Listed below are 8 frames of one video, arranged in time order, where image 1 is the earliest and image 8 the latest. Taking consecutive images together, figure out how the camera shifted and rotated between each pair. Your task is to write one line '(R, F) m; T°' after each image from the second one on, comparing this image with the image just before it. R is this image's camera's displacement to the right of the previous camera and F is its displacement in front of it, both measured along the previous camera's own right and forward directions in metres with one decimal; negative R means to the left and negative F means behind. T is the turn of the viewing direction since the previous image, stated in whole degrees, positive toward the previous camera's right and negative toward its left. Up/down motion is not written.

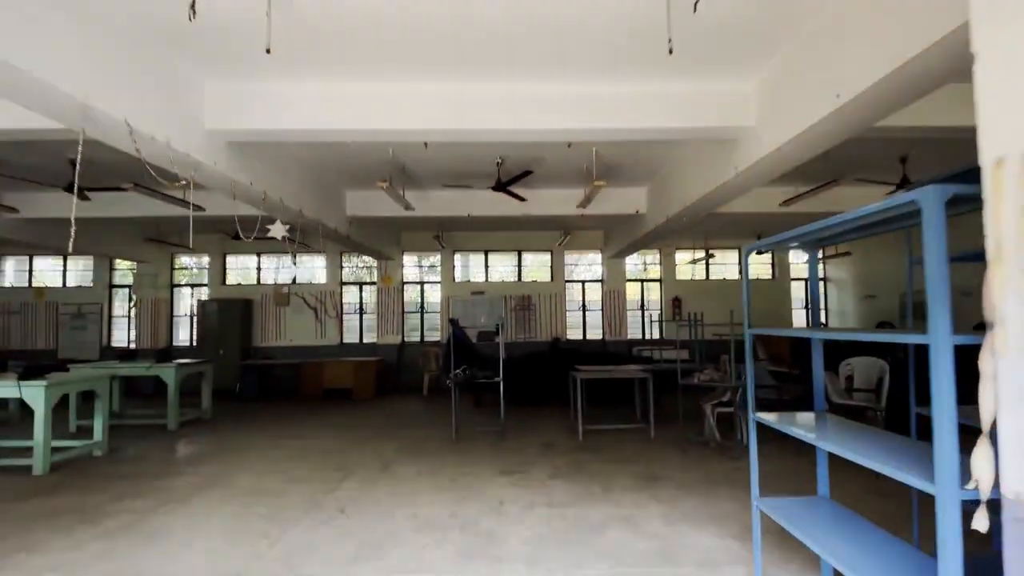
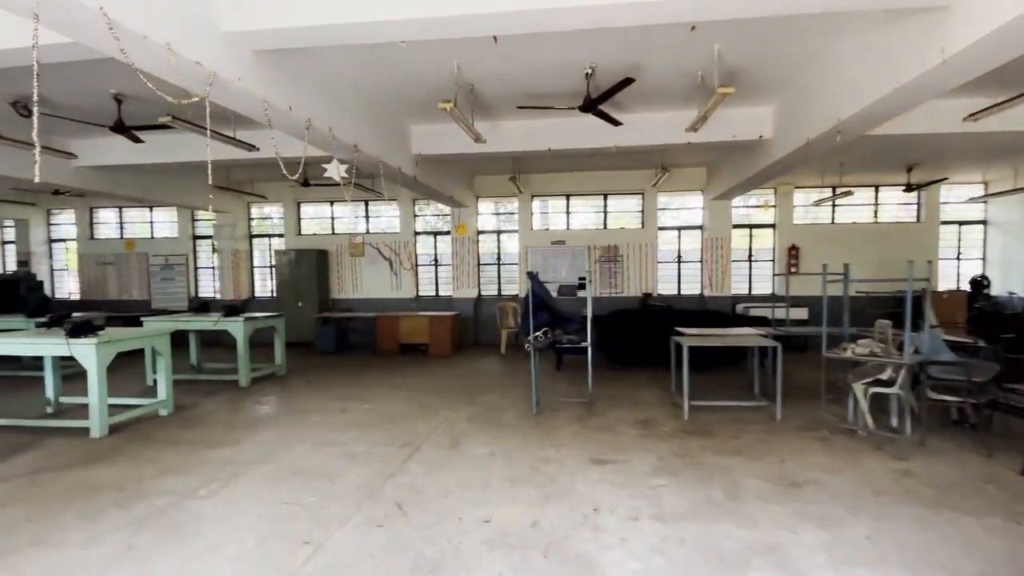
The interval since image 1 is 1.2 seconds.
(-0.1, +1.0) m; -10°
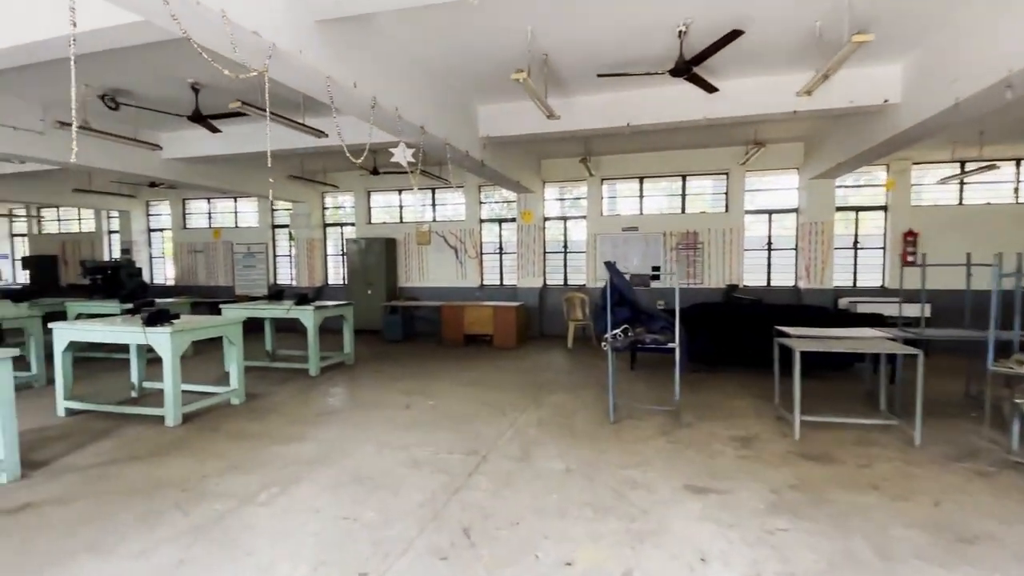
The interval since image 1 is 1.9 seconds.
(-0.1, +0.5) m; -8°
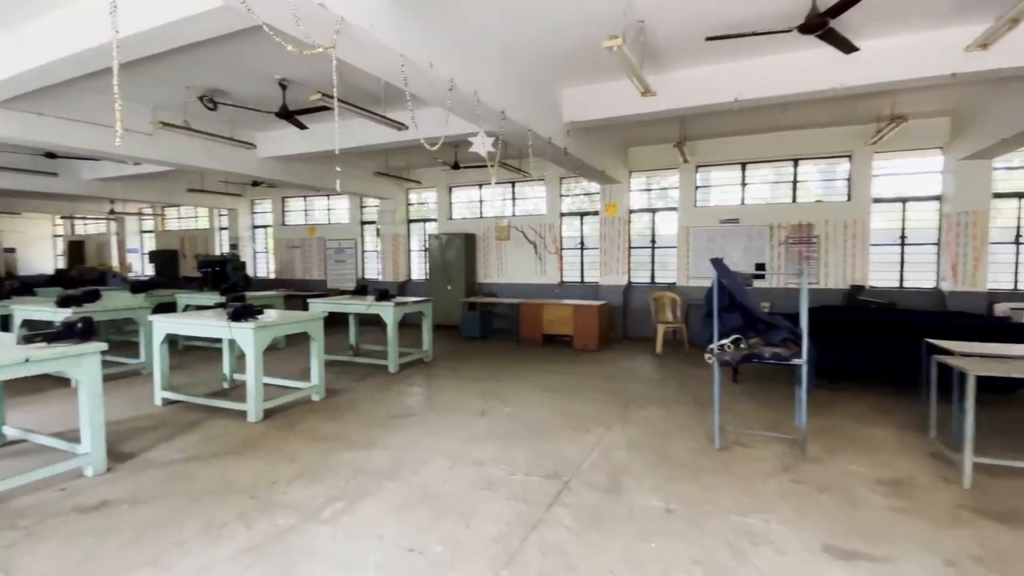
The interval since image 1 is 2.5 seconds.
(-0.1, +0.5) m; -10°
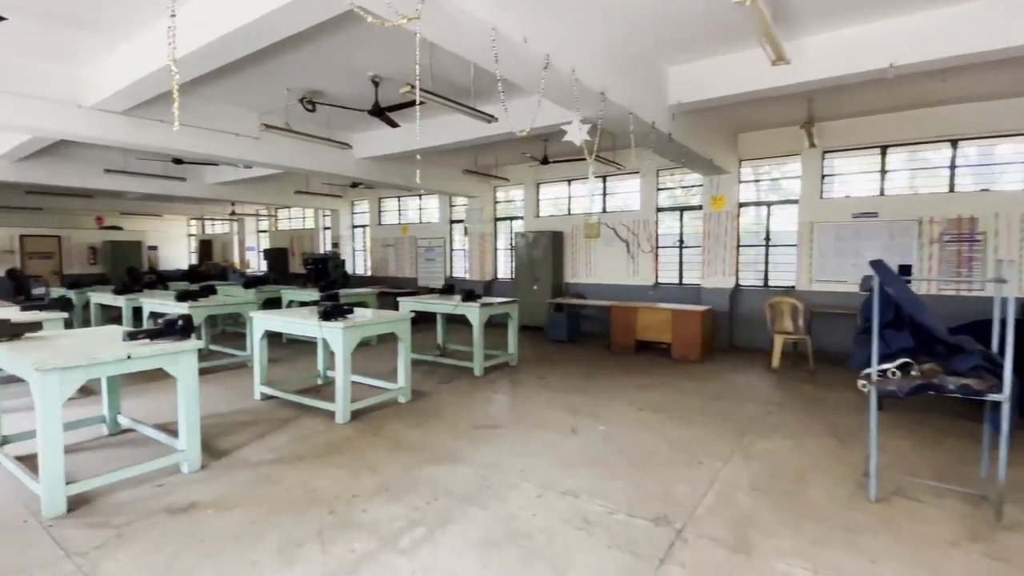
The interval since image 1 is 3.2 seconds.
(-0.1, +0.4) m; -10°
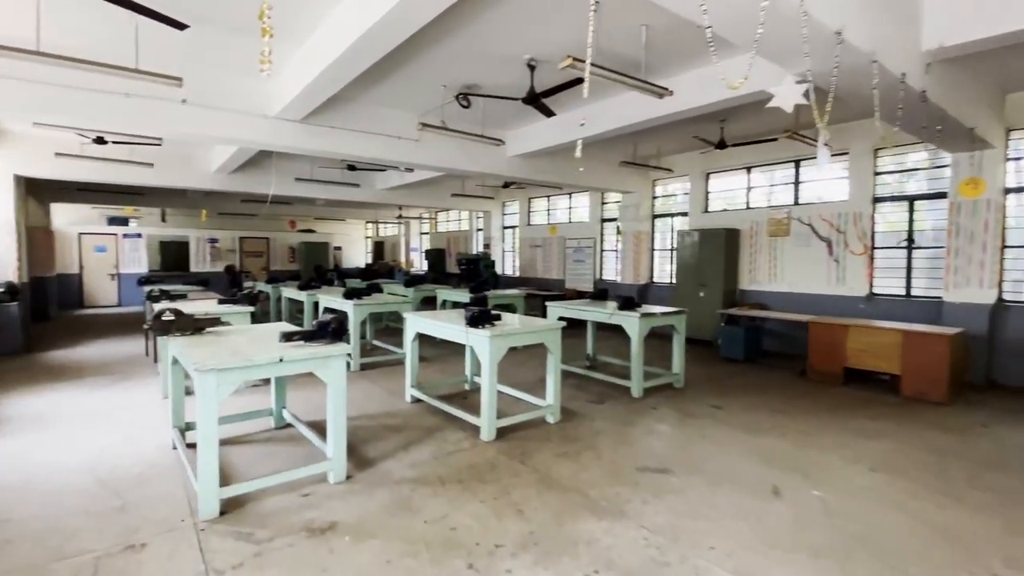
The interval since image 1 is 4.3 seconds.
(-0.2, +0.6) m; -17°
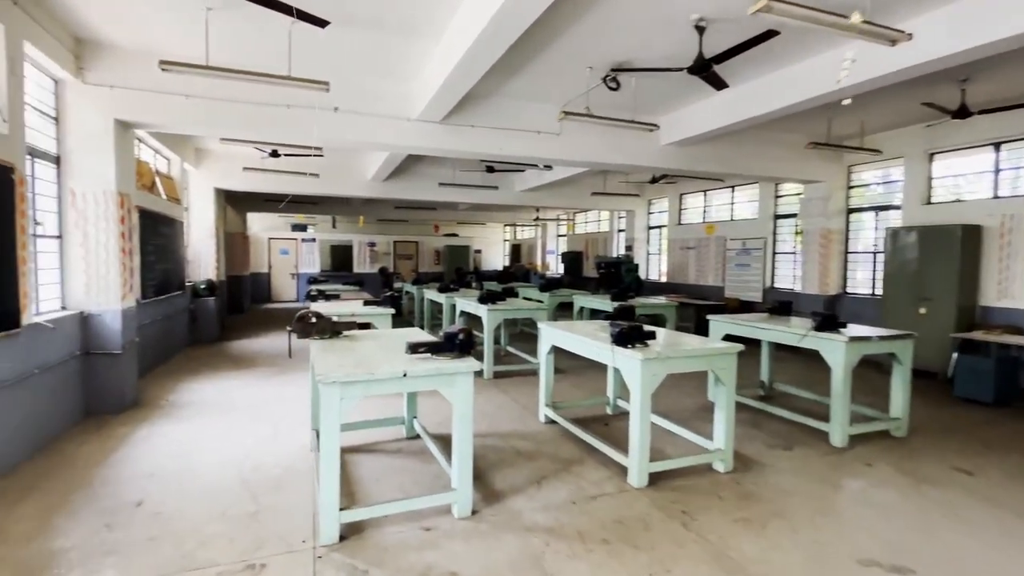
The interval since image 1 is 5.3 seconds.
(-0.1, +0.5) m; -16°
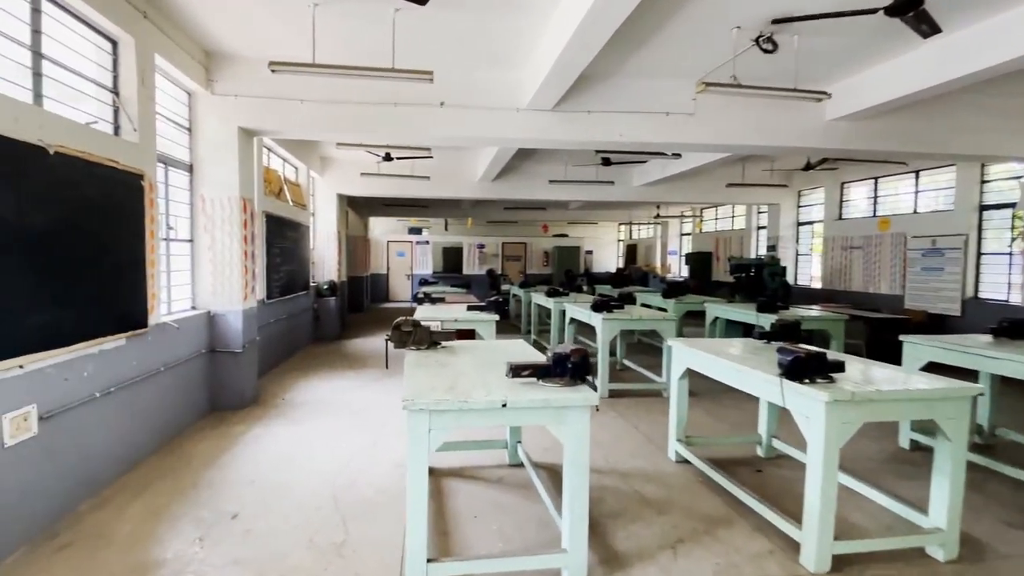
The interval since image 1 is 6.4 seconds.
(-0.1, +0.5) m; -13°
